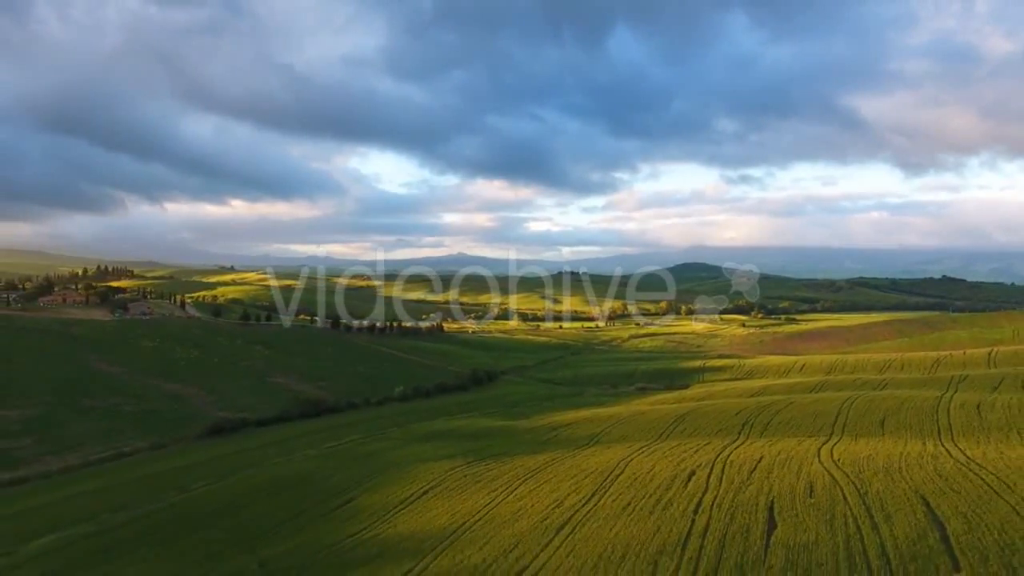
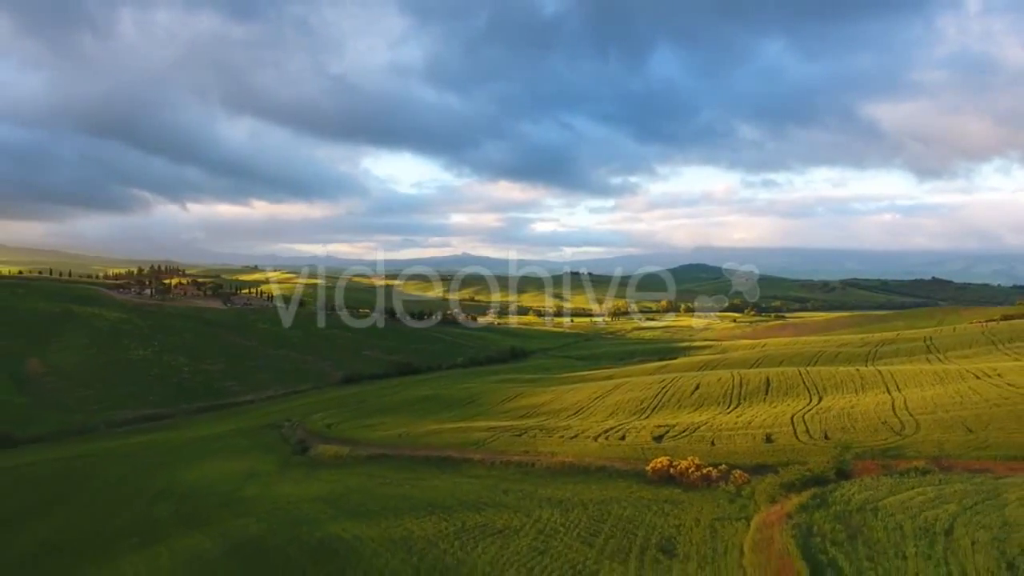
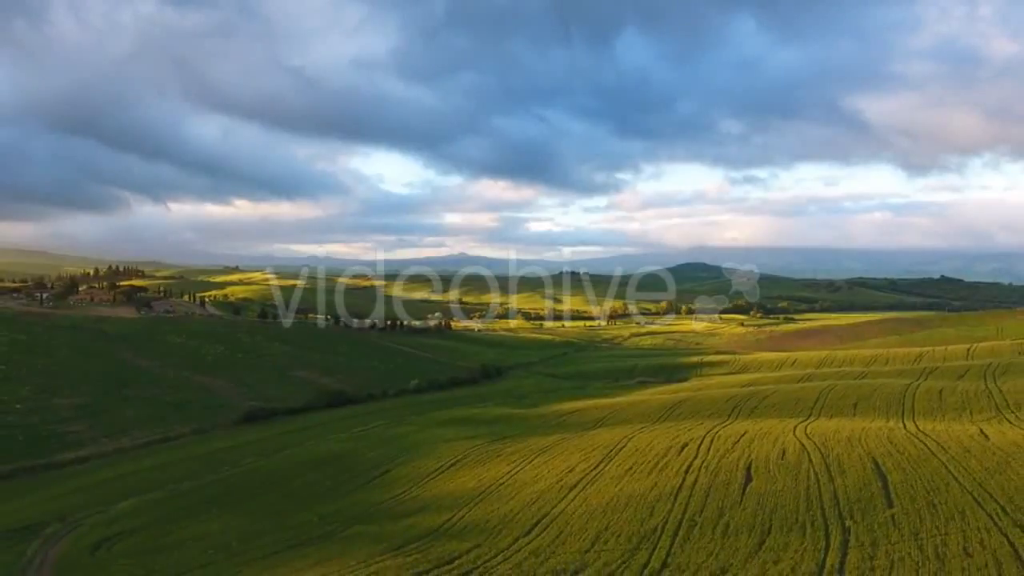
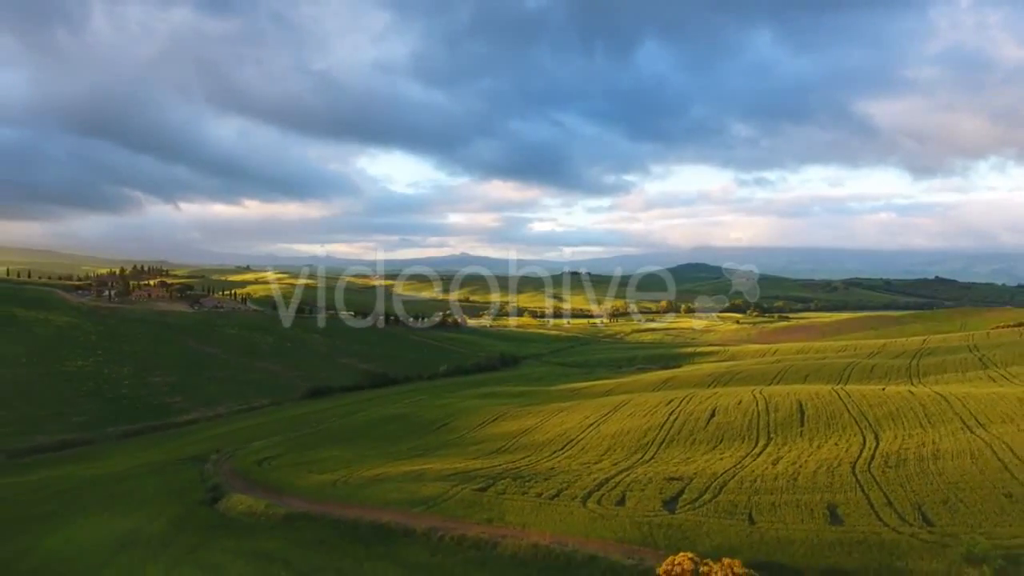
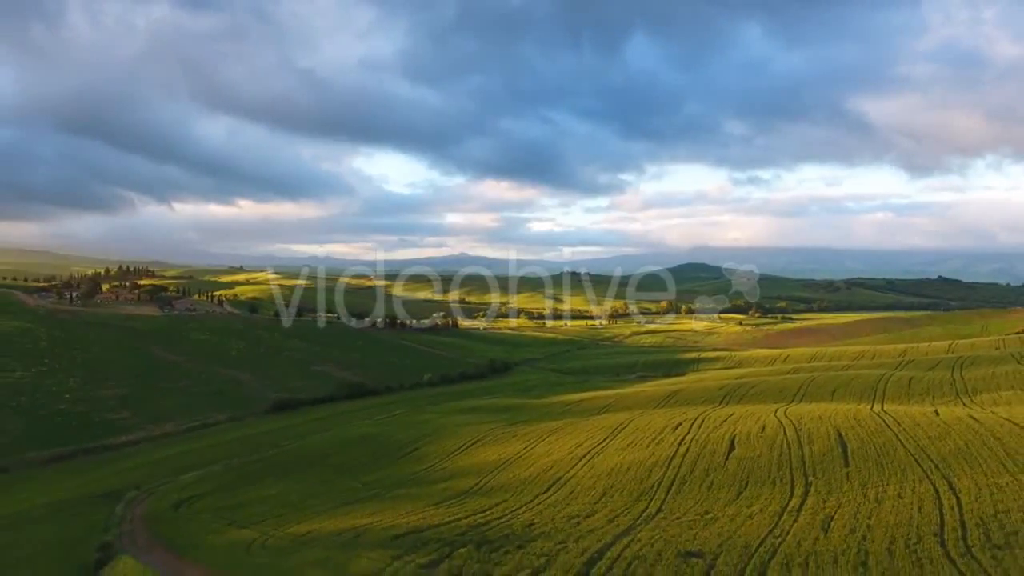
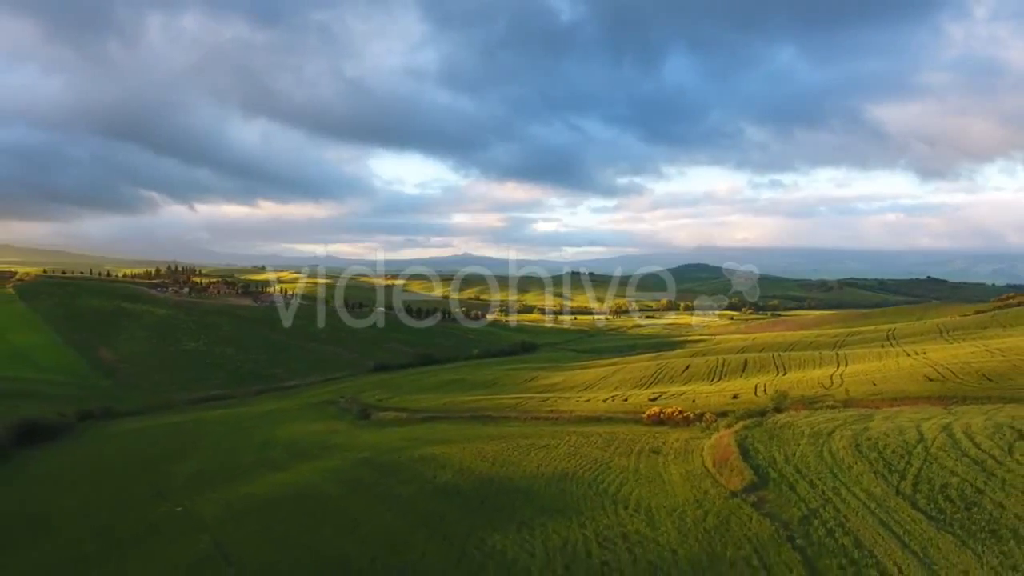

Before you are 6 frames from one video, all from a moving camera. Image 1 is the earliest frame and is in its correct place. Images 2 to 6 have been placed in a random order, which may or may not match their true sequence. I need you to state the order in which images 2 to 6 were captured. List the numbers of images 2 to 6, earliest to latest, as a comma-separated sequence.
3, 5, 4, 2, 6
